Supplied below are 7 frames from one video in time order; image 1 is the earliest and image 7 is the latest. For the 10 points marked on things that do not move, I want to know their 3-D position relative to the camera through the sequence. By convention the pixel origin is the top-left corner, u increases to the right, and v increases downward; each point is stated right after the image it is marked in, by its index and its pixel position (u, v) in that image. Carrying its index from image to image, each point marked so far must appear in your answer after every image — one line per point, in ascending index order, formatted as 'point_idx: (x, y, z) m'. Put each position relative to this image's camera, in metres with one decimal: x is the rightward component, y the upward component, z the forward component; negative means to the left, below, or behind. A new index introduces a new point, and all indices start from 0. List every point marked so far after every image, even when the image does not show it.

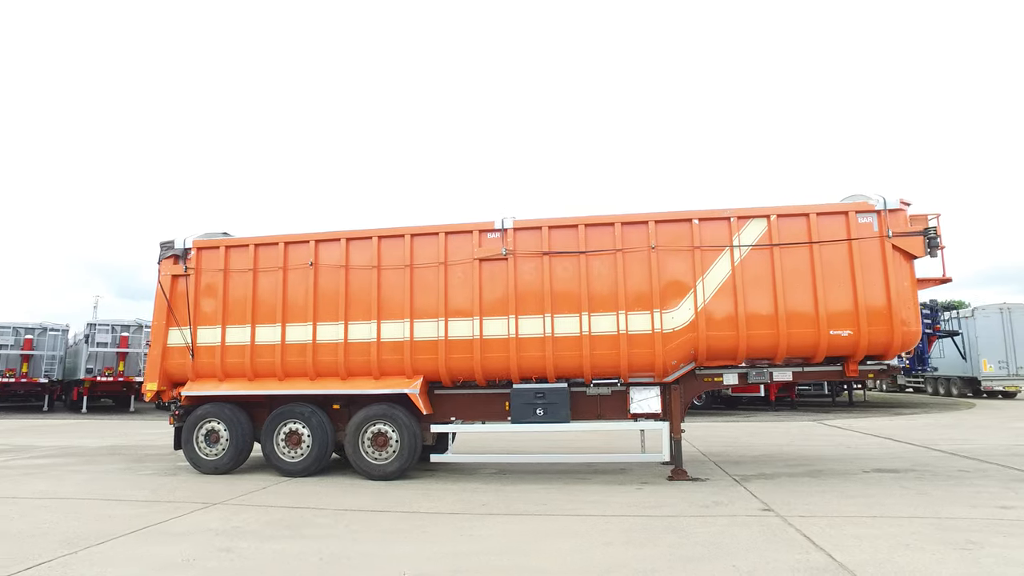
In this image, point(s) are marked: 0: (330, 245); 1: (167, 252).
0: (-2.5, +0.6, +8.6) m
1: (-4.9, +0.5, +9.1) m
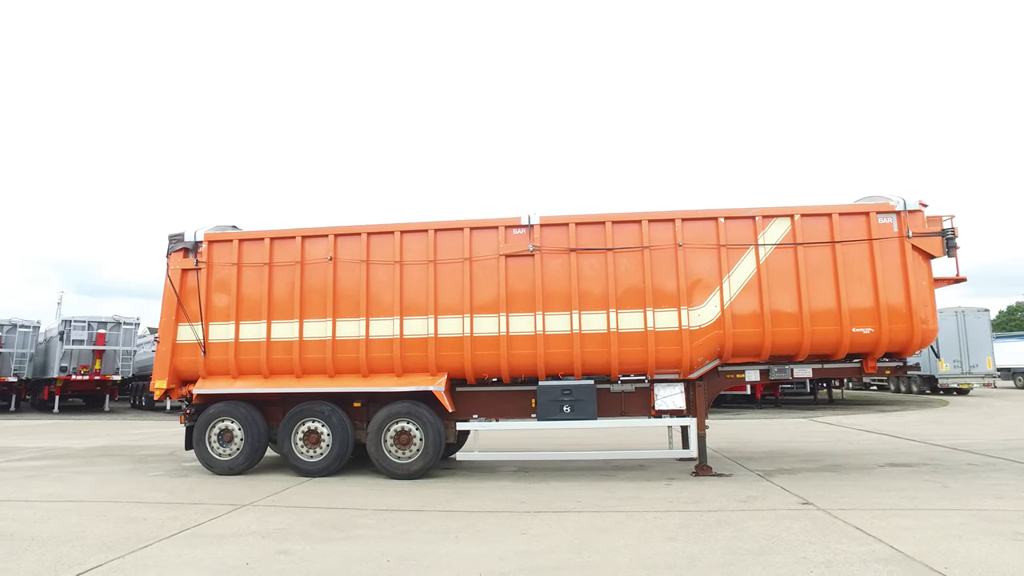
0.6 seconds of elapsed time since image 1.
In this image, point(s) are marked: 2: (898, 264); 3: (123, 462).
0: (-2.2, +0.7, +8.4) m
1: (-4.7, +0.6, +8.8) m
2: (+4.8, +0.3, +7.7) m
3: (-5.8, -2.6, +9.3) m
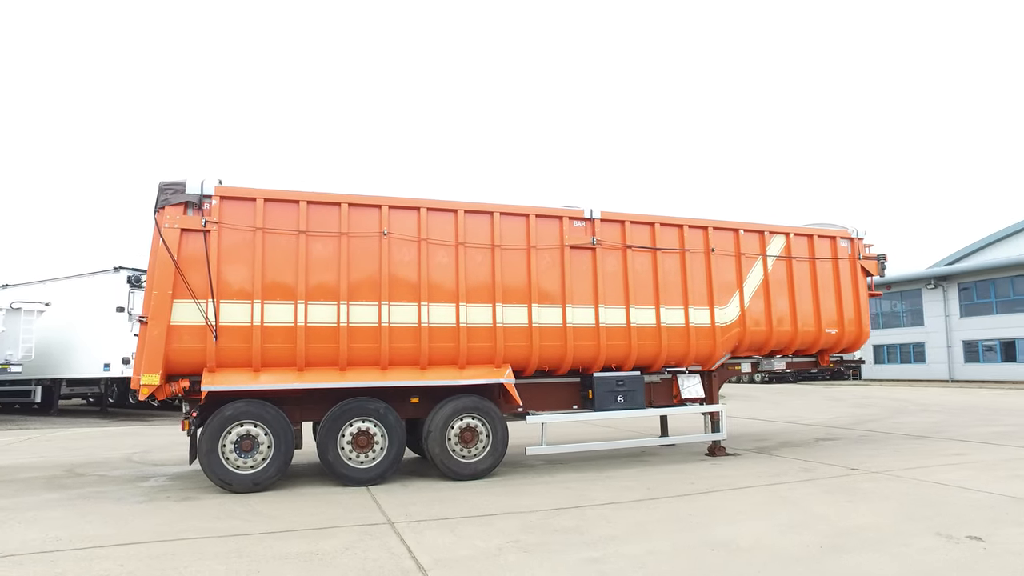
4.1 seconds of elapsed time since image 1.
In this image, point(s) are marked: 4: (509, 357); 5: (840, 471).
0: (-1.3, +0.9, +7.5) m
1: (-3.7, +1.0, +6.7) m
2: (+5.3, +0.1, +9.8) m
3: (-5.1, -2.2, +6.7) m
4: (0.0, -0.8, +7.7) m
5: (+4.0, -2.2, +7.5) m
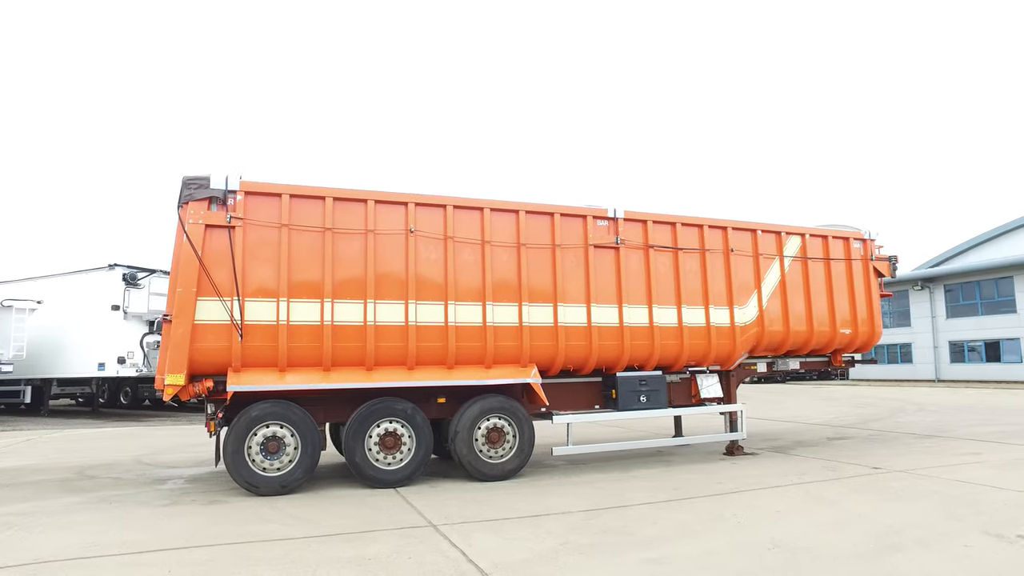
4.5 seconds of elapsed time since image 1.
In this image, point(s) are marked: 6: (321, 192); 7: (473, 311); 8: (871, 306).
0: (-1.0, +0.9, +7.3) m
1: (-3.3, +1.0, +6.5) m
2: (+5.6, +0.1, +9.9) m
3: (-4.8, -2.1, +6.5) m
4: (+0.3, -0.8, +7.6) m
5: (+4.3, -2.2, +7.6) m
6: (-2.1, +1.1, +6.9) m
7: (-0.5, -0.3, +7.4) m
8: (+5.7, -0.3, +9.8) m
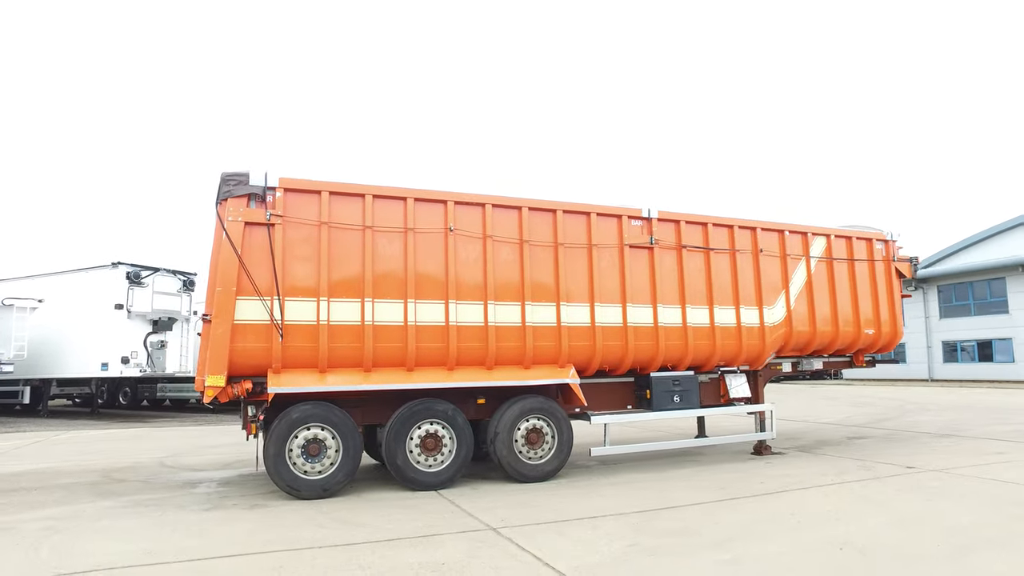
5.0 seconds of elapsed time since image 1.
0: (-0.5, +0.9, +7.2) m
1: (-2.8, +1.0, +6.4) m
2: (+6.0, +0.1, +9.9) m
3: (-4.3, -2.1, +6.3) m
4: (+0.7, -0.8, +7.5) m
5: (+4.7, -2.2, +7.6) m
6: (-1.6, +1.1, +6.8) m
7: (0.0, -0.3, +7.3) m
8: (+6.0, -0.3, +9.9) m
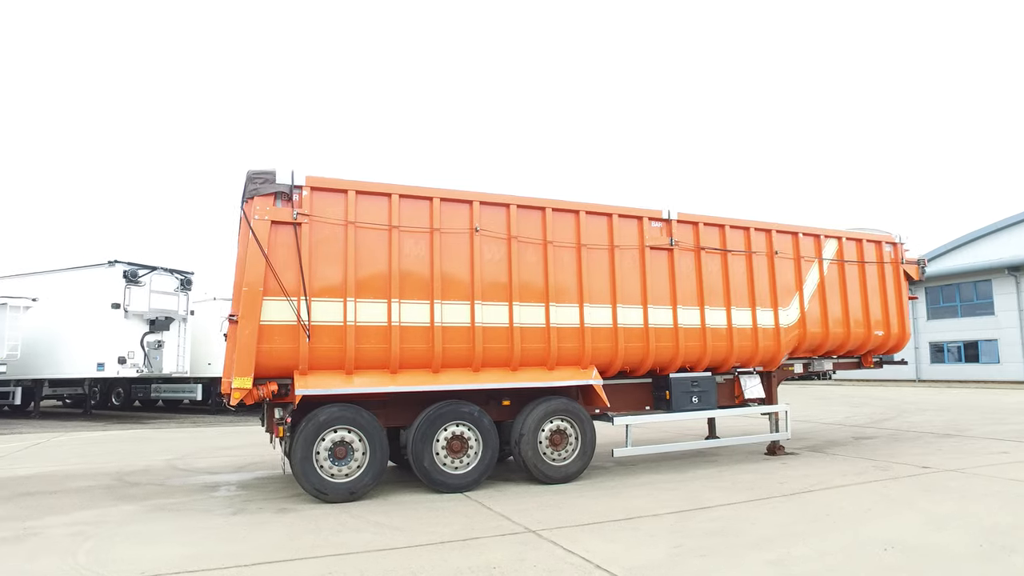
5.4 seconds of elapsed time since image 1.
0: (-0.2, +0.9, +7.2) m
1: (-2.5, +1.0, +6.3) m
2: (+6.2, +0.1, +10.1) m
3: (-4.0, -2.1, +6.1) m
4: (+1.0, -0.8, +7.5) m
5: (+5.0, -2.3, +7.7) m
6: (-1.3, +1.1, +6.7) m
7: (+0.3, -0.3, +7.2) m
8: (+6.3, -0.3, +10.0) m
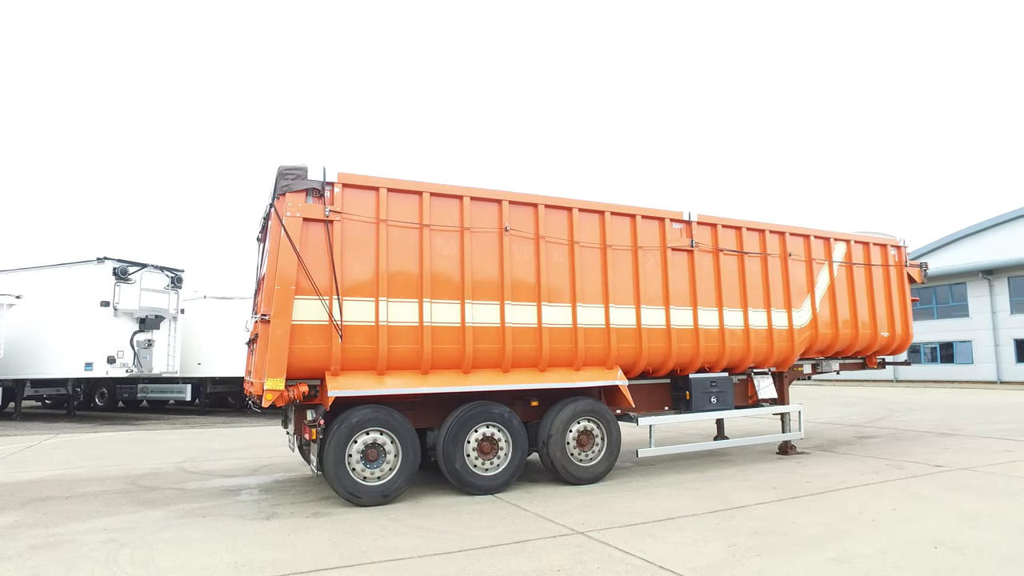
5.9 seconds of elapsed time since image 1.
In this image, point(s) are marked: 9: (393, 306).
0: (+0.1, +0.9, +7.2) m
1: (-2.1, +1.0, +6.1) m
2: (+6.4, 0.0, +10.3) m
3: (-3.7, -2.1, +5.9) m
4: (+1.3, -0.9, +7.5) m
5: (+5.3, -2.3, +7.9) m
6: (-1.0, +1.1, +6.6) m
7: (+0.6, -0.3, +7.2) m
8: (+6.4, -0.4, +10.2) m
9: (-1.2, -0.2, +6.4) m
